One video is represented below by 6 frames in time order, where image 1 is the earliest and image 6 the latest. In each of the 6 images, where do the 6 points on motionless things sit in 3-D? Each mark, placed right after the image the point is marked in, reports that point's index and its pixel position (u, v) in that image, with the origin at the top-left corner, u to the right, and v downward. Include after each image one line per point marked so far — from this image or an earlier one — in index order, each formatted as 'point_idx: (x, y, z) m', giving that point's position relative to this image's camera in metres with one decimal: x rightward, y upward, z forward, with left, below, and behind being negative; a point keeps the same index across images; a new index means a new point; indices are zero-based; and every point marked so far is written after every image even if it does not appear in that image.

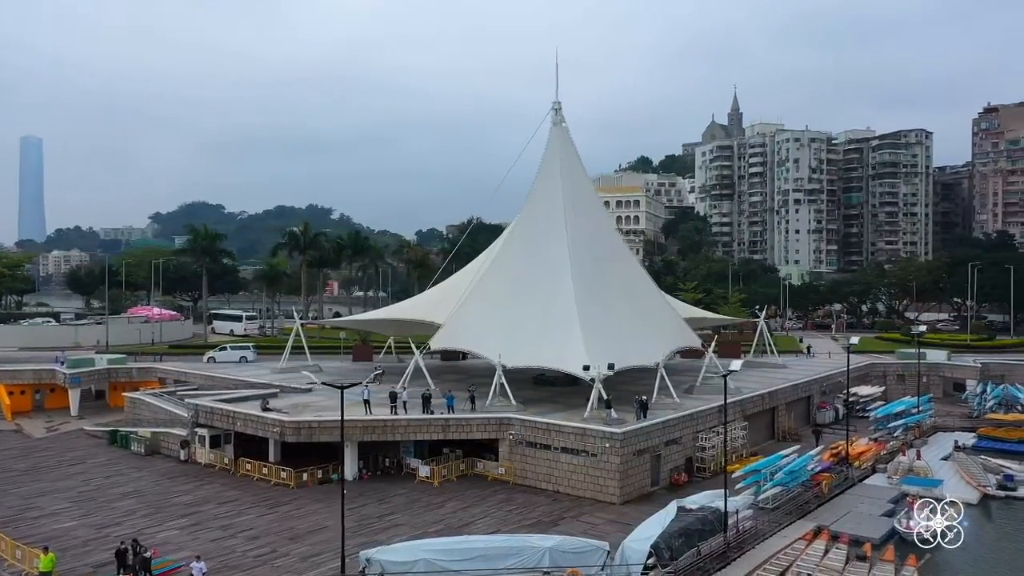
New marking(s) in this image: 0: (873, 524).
0: (+9.4, -6.1, +19.6) m
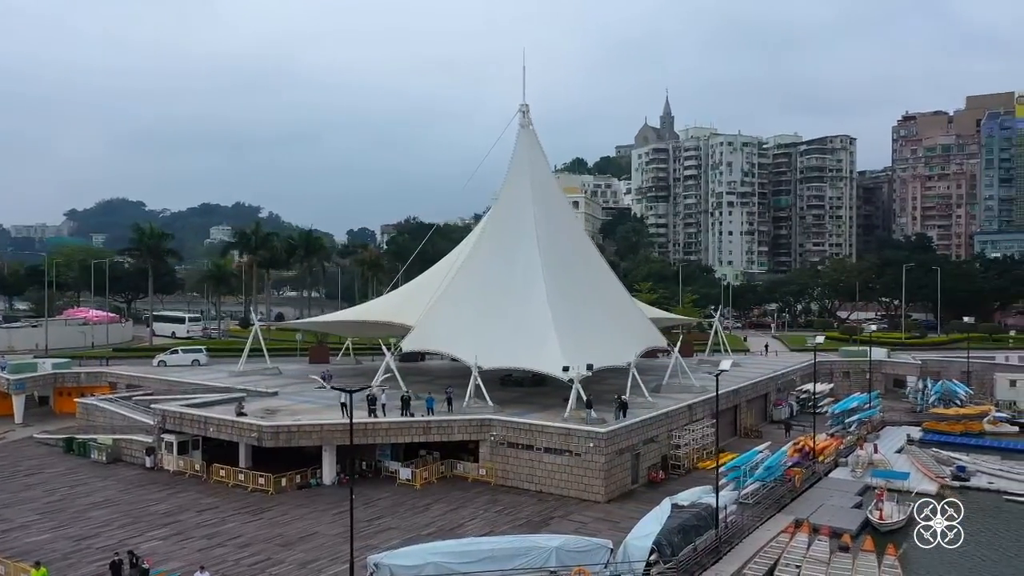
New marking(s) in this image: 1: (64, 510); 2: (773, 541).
0: (+9.0, -6.1, +20.4) m
1: (-11.5, -5.8, +19.7) m
2: (+6.2, -6.0, +18.2) m
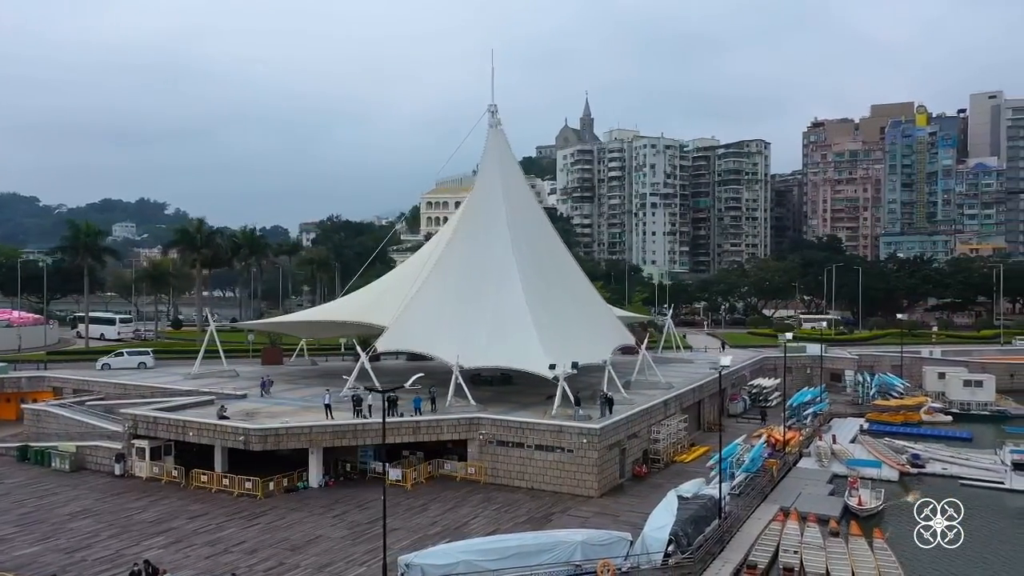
0: (+8.9, -6.1, +21.5) m
1: (-11.5, -5.8, +18.7) m
2: (+6.4, -6.0, +18.9) m
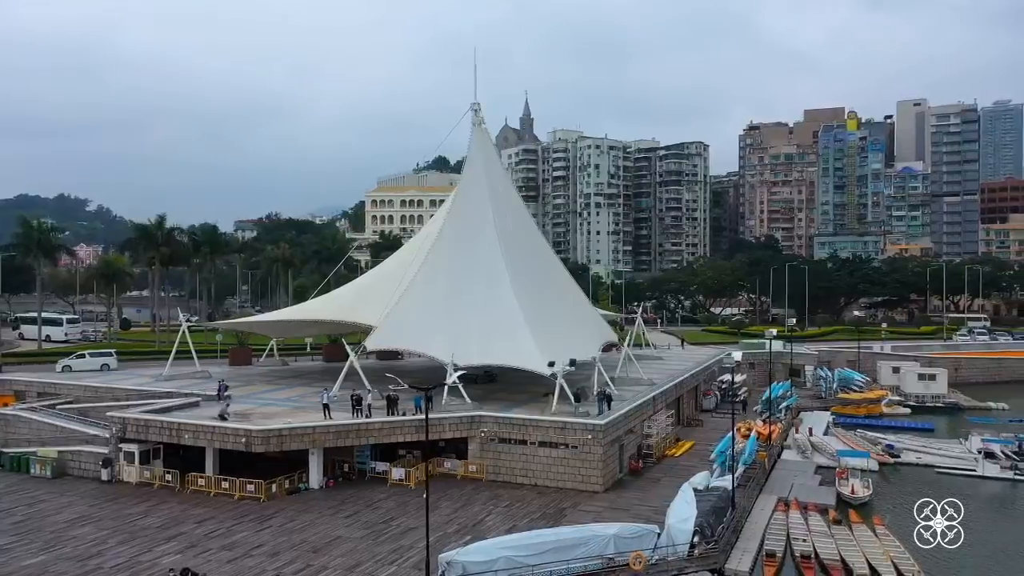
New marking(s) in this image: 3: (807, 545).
0: (+9.1, -6.0, +22.3) m
1: (-11.1, -5.7, +17.9) m
2: (+6.7, -5.9, +19.5) m
3: (+6.9, -6.0, +17.7) m
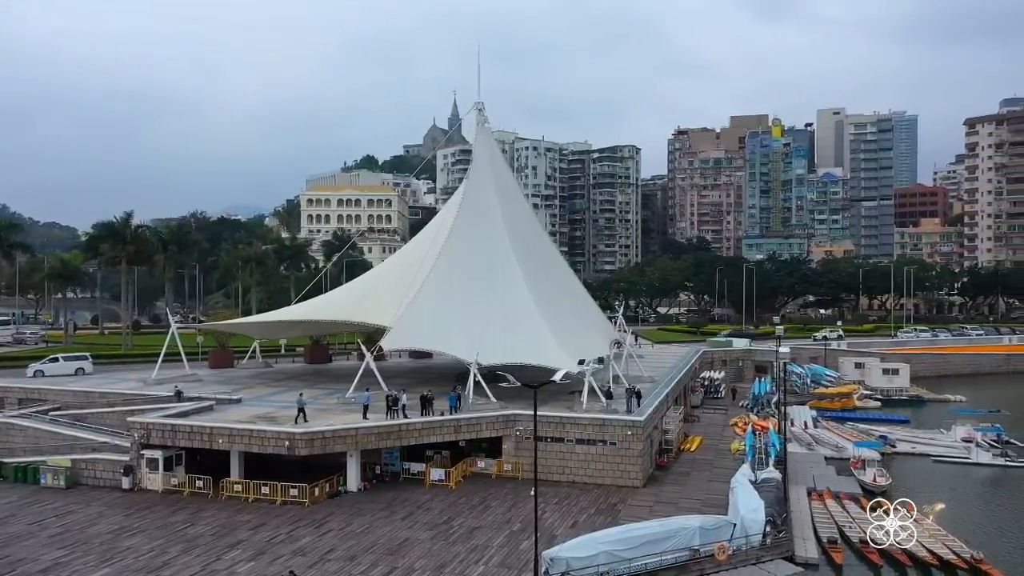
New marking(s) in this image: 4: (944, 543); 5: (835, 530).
0: (+10.2, -6.0, +23.2) m
1: (-9.5, -5.7, +17.0) m
2: (+8.1, -5.9, +20.3) m
3: (+8.5, -5.9, +18.5) m
4: (+10.3, -6.0, +18.3) m
5: (+7.8, -5.9, +18.4) m
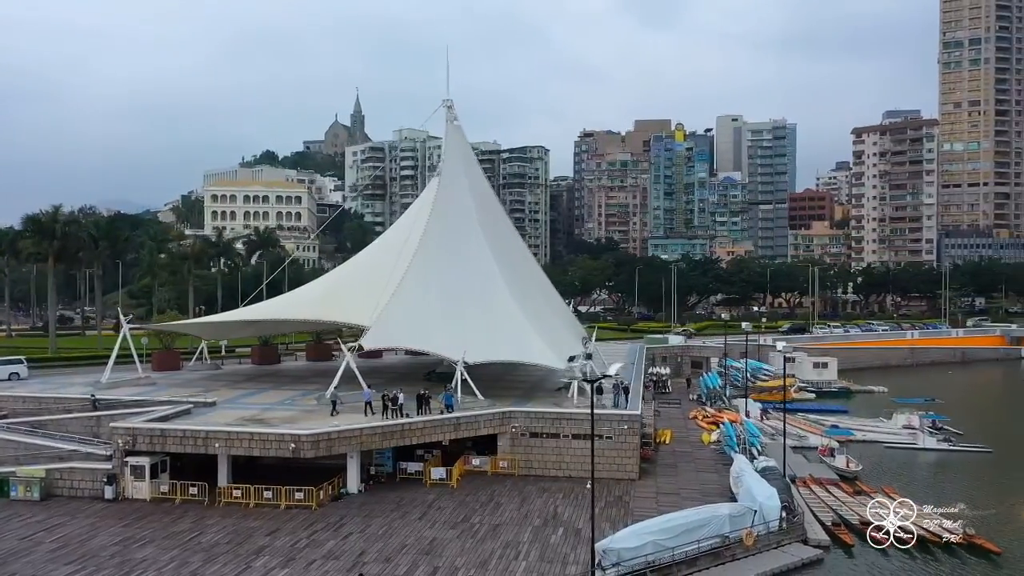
0: (+9.9, -5.9, +24.7) m
1: (-8.8, -5.6, +16.0) m
2: (+8.3, -5.8, +21.5) m
3: (+8.9, -5.8, +19.7) m
4: (+10.7, -6.0, +19.7) m
5: (+8.2, -5.8, +19.6) m
